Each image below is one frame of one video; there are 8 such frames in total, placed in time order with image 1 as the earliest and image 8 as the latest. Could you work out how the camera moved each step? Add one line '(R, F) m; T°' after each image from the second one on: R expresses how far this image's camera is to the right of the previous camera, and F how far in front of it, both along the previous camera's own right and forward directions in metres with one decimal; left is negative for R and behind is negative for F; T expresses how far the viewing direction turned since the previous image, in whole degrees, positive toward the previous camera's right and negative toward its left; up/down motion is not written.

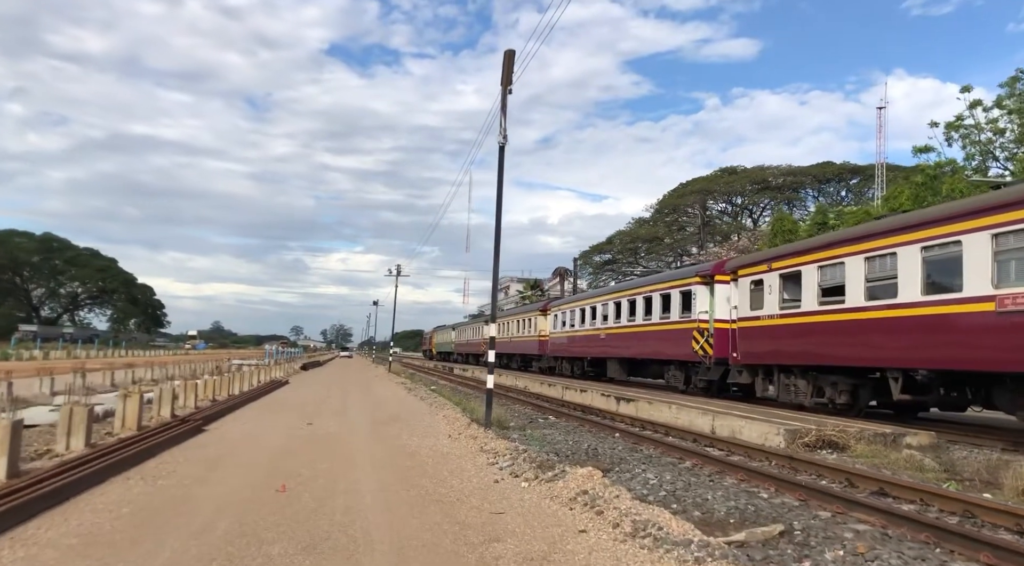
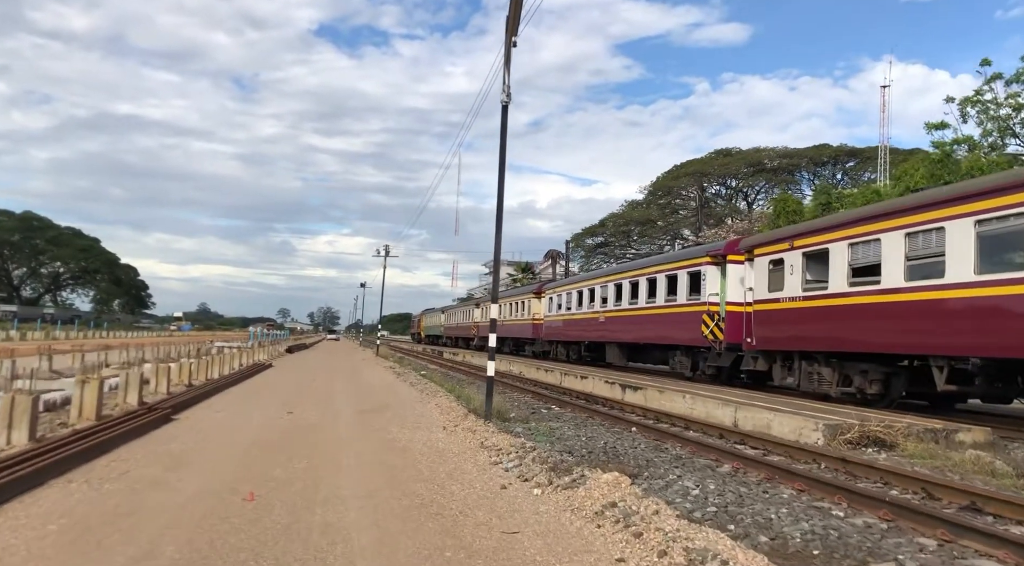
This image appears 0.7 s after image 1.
(-0.2, +1.2) m; +1°
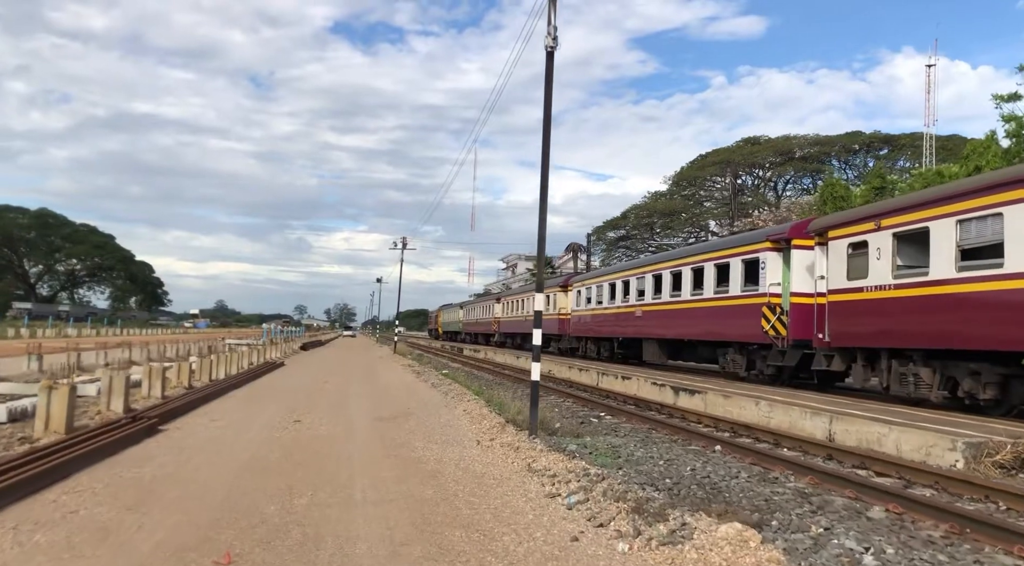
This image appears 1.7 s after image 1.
(-0.4, +1.8) m; -1°
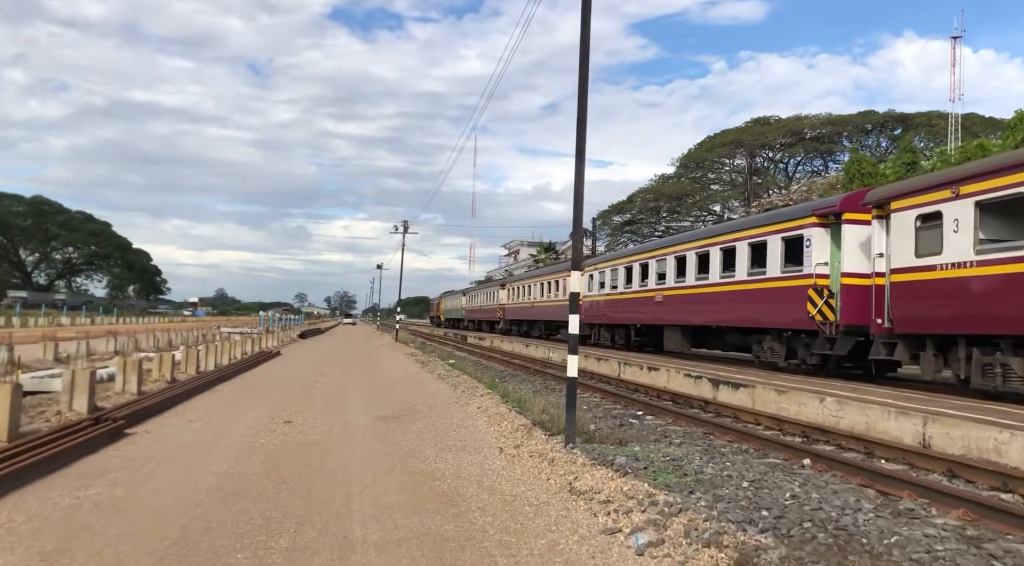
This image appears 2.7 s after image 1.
(-0.3, +1.5) m; 0°
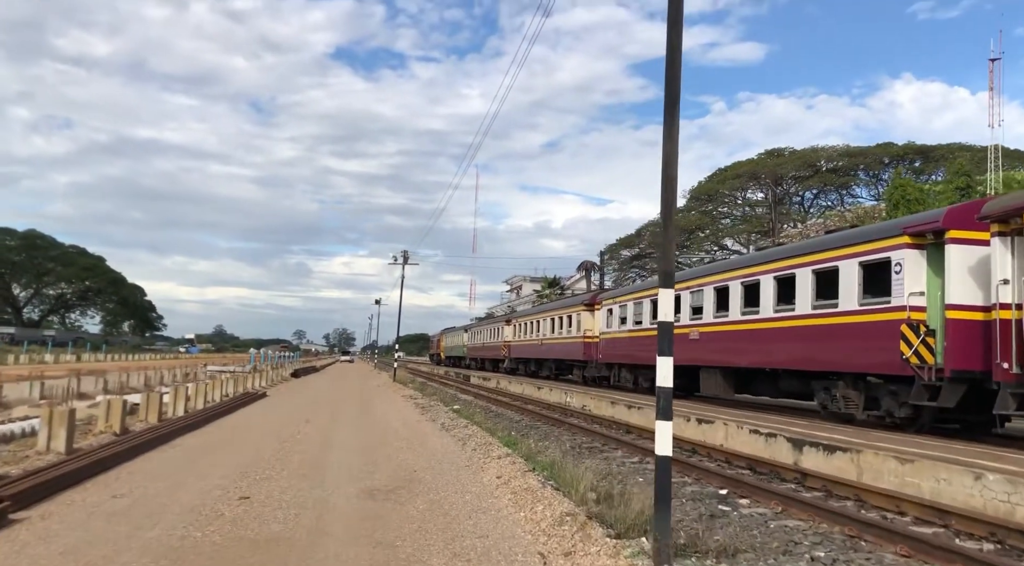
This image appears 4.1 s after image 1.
(-0.4, +2.4) m; 0°
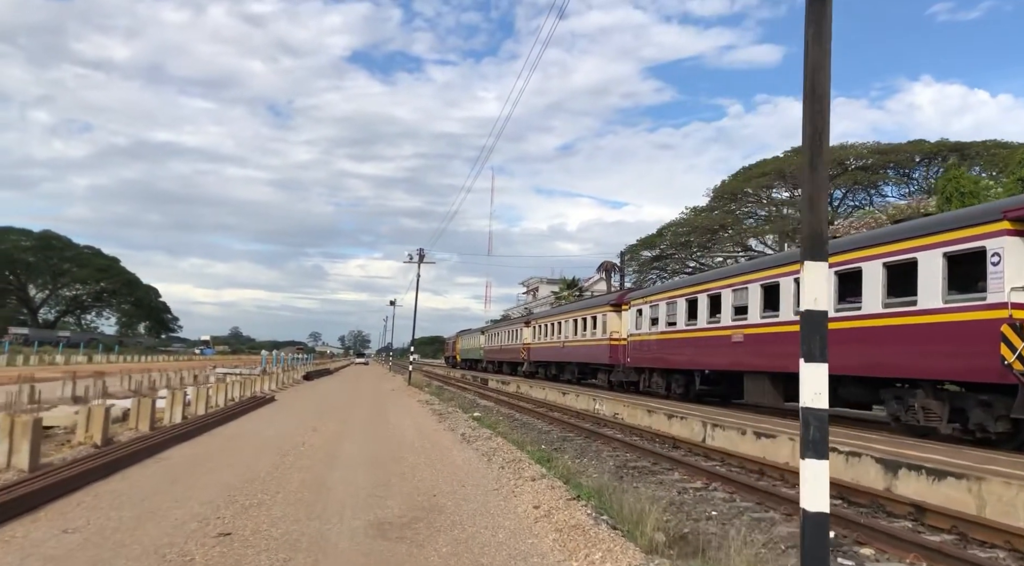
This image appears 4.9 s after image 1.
(-0.3, +1.4) m; -1°
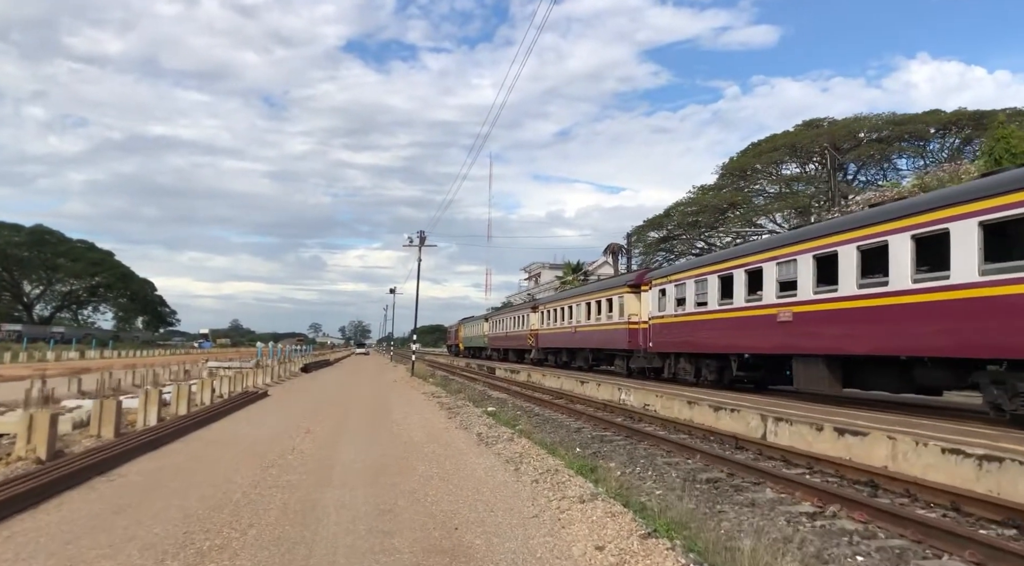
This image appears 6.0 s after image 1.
(-0.4, +1.9) m; 0°
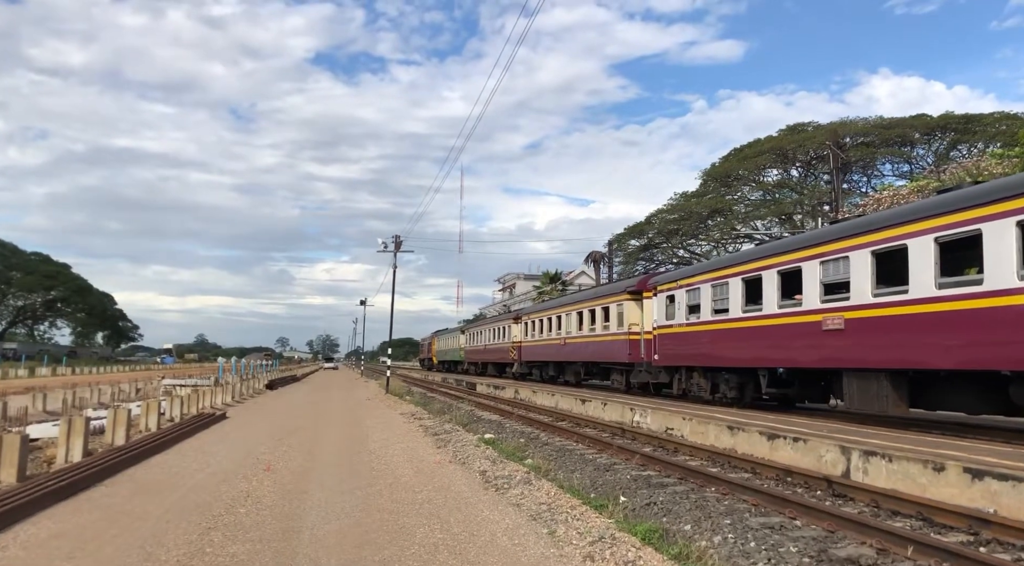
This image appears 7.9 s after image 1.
(-0.6, +2.3) m; +3°
